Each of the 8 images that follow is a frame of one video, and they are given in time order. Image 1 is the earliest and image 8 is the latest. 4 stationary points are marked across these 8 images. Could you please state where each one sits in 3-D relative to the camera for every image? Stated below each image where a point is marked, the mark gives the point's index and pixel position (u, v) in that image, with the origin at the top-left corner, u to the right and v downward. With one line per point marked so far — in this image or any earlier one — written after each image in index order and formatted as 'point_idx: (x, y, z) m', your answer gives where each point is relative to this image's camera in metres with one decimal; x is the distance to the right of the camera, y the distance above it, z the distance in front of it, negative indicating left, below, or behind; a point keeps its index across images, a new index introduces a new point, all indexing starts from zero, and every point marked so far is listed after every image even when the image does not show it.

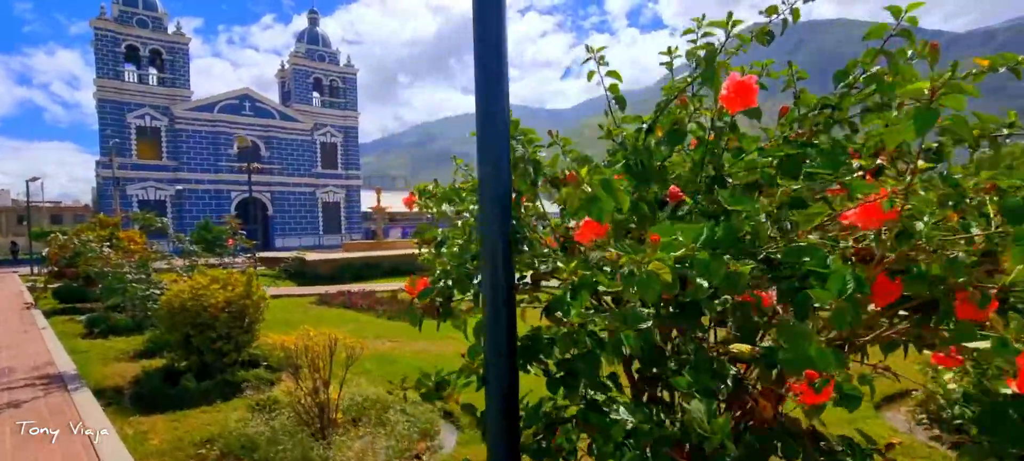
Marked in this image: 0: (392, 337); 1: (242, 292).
0: (-1.7, -1.5, +8.4) m
1: (-2.6, -0.6, +5.9) m
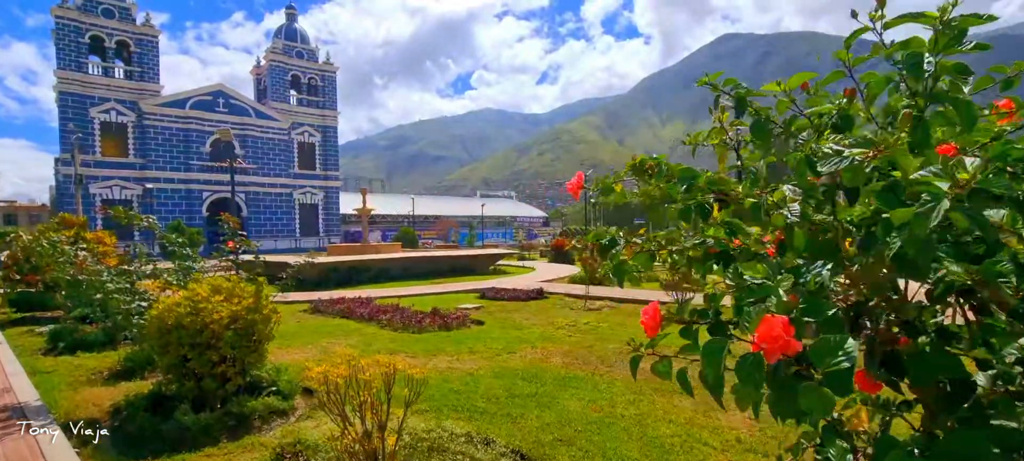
0: (-1.3, -1.5, +7.5) m
1: (-2.1, -0.6, +4.9) m
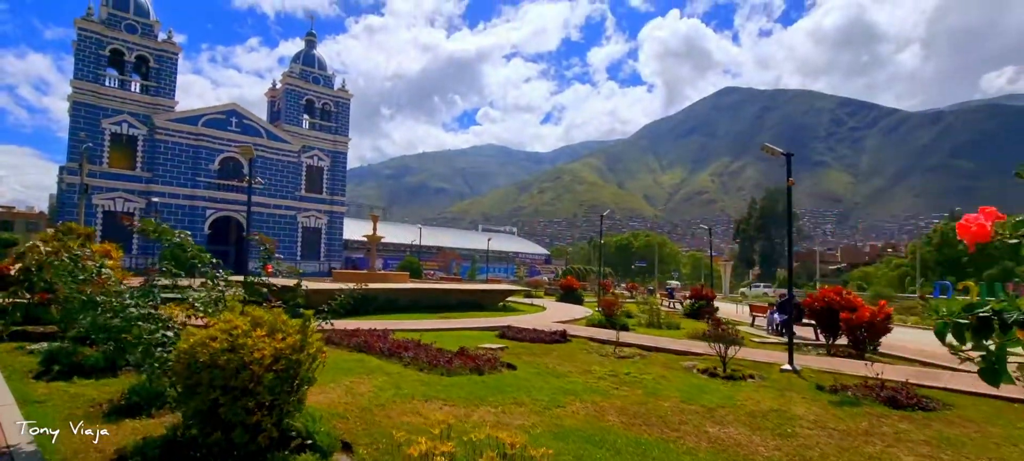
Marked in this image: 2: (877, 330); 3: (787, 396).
0: (-0.7, -1.9, +6.7) m
1: (-1.5, -0.8, +4.2) m
2: (+7.3, -2.0, +12.1) m
3: (+3.7, -2.2, +8.2) m
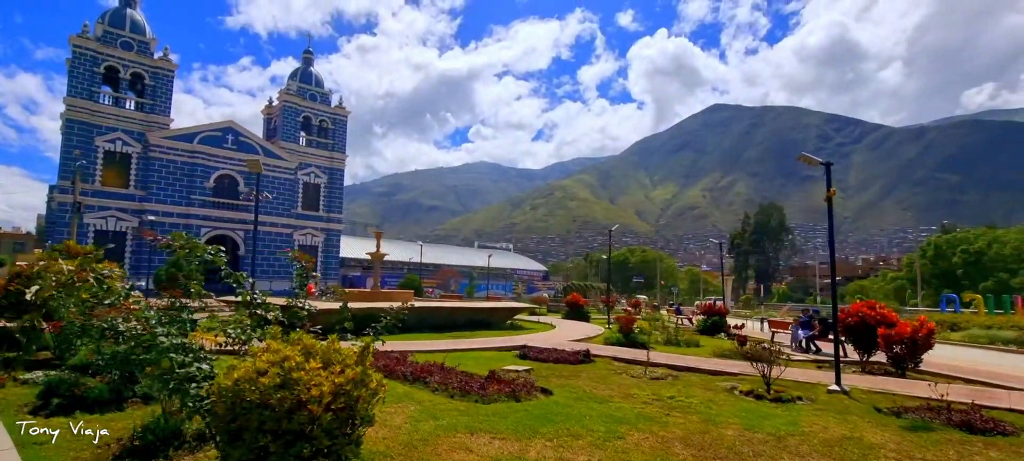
0: (-0.2, -2.0, +6.0) m
1: (-0.9, -0.9, +3.5) m
2: (+7.7, -2.2, +11.6) m
3: (+4.2, -2.4, +7.6) m
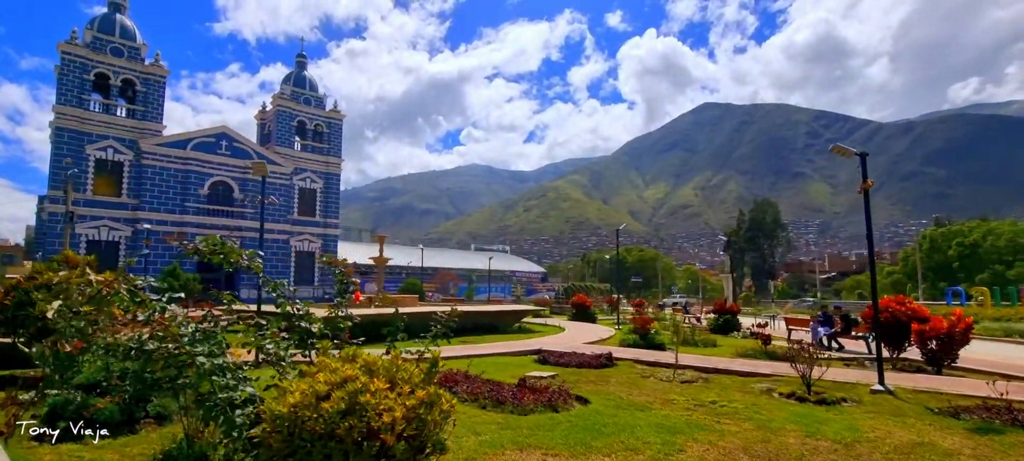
0: (+0.3, -2.0, +5.5) m
1: (-0.4, -0.8, +3.0) m
2: (+8.1, -2.0, +11.2) m
3: (+4.7, -2.3, +7.2) m
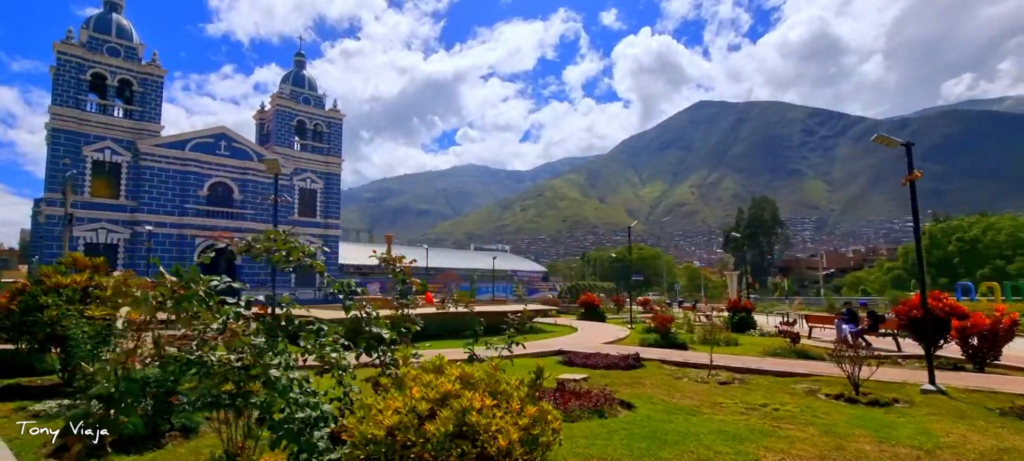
0: (+0.8, -1.9, +5.1) m
1: (+0.1, -0.8, +2.6) m
2: (+8.6, -1.9, +10.8) m
3: (+5.2, -2.2, +6.8) m
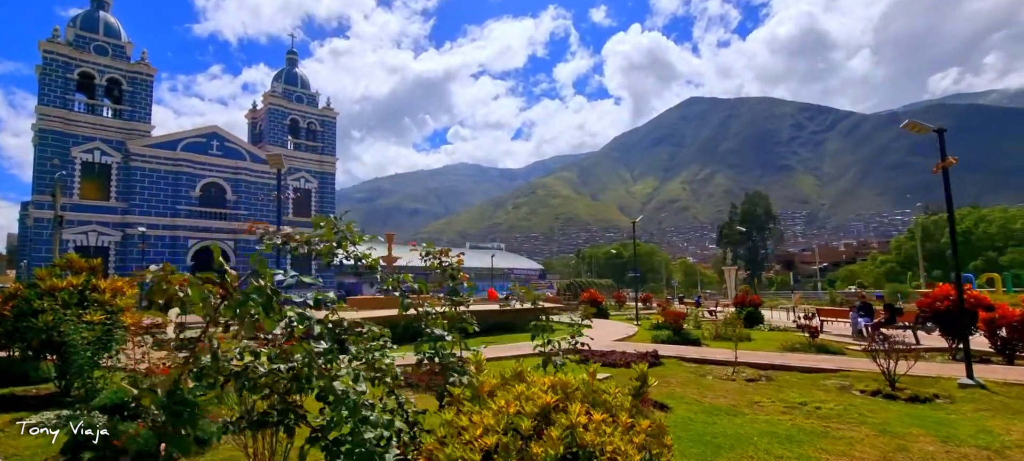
0: (+1.2, -1.8, +4.7) m
1: (+0.5, -0.7, +2.2) m
2: (+8.9, -1.7, +10.5) m
3: (+5.5, -2.0, +6.4) m
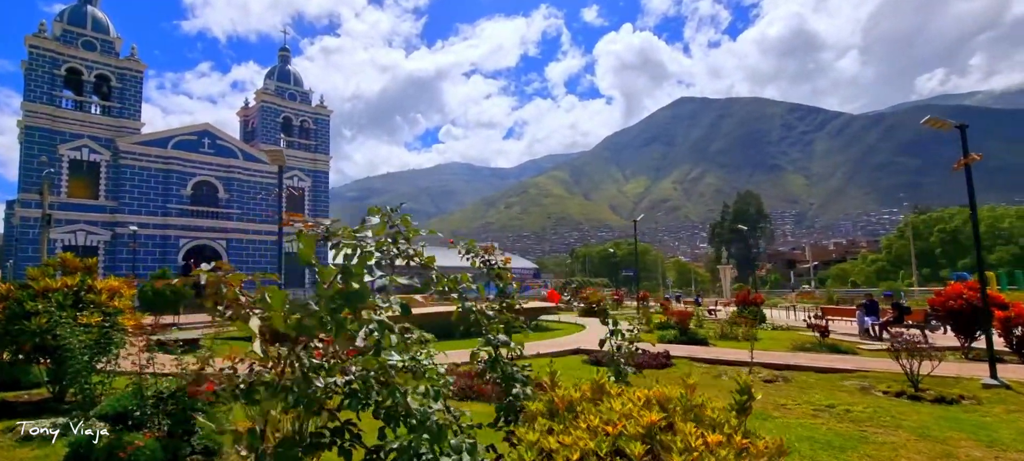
0: (+1.4, -1.8, +4.4) m
1: (+0.8, -0.7, +1.9) m
2: (+9.1, -1.6, +10.3) m
3: (+5.8, -2.0, +6.2) m
